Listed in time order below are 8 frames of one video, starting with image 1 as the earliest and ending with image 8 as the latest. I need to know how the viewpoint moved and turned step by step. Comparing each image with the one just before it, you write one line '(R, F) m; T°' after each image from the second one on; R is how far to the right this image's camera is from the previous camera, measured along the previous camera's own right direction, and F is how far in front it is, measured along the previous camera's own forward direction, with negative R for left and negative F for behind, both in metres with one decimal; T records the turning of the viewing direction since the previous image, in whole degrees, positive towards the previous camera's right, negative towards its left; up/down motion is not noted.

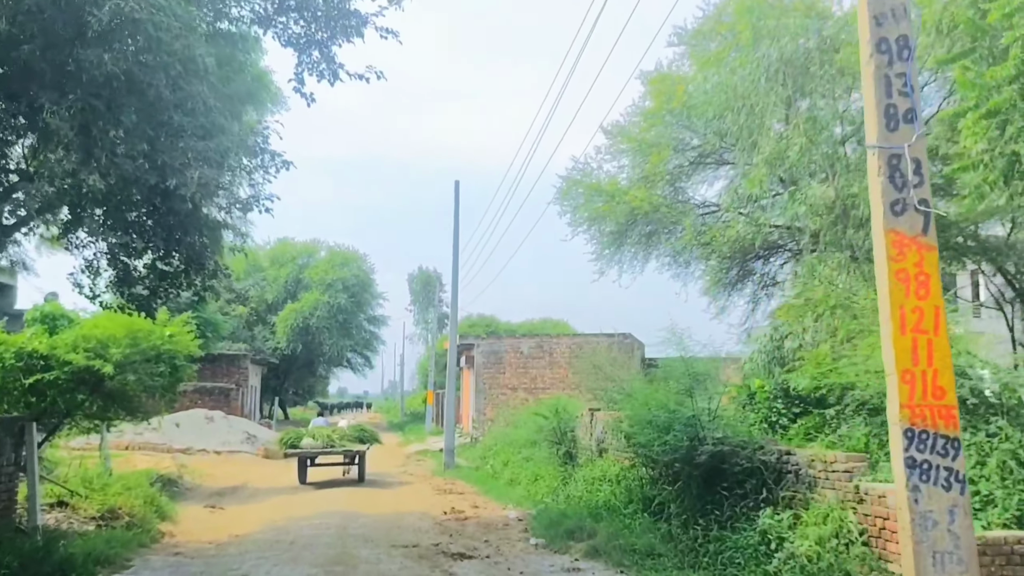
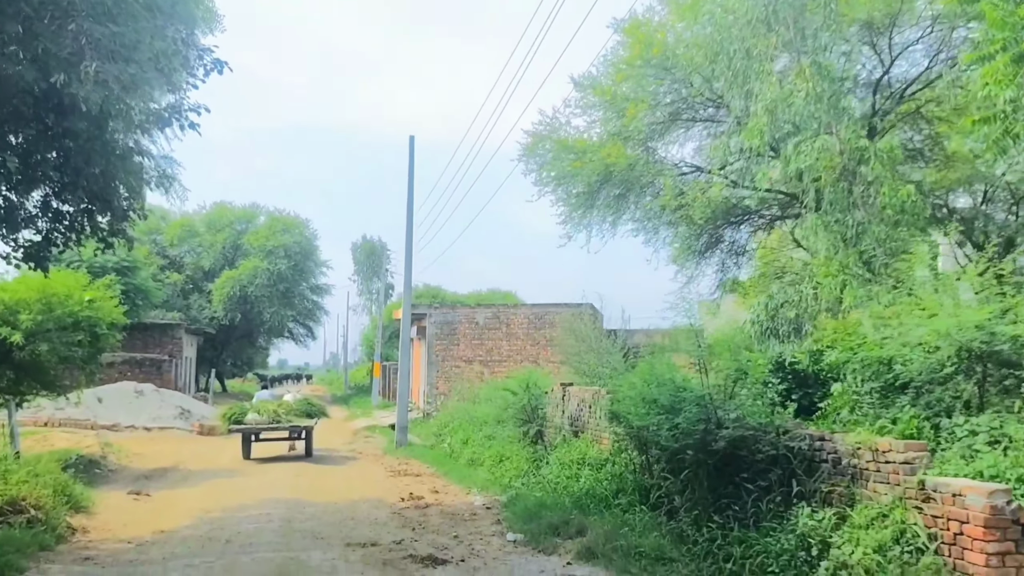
(-0.3, +1.4) m; +4°
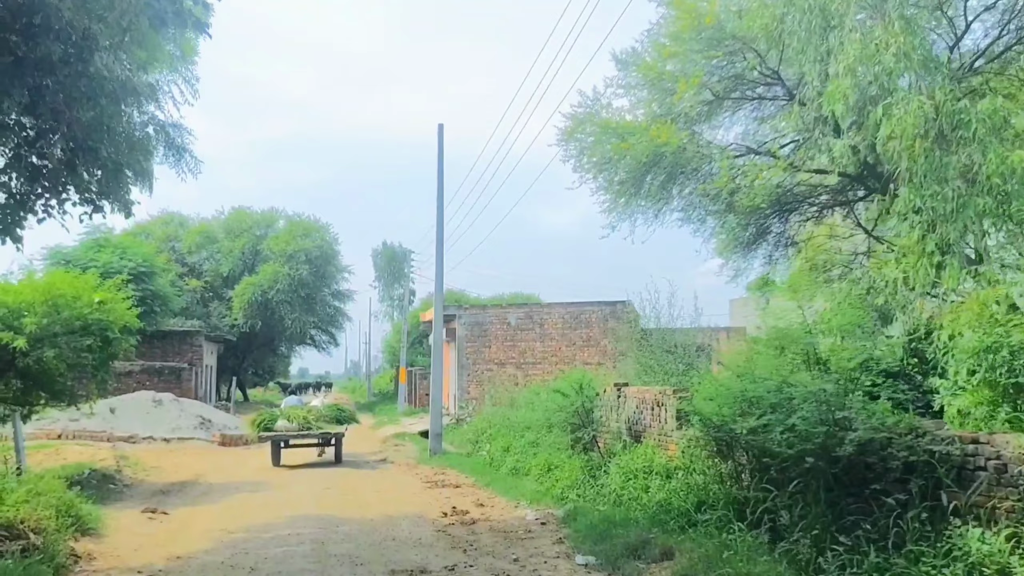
(-0.4, +1.2) m; -1°
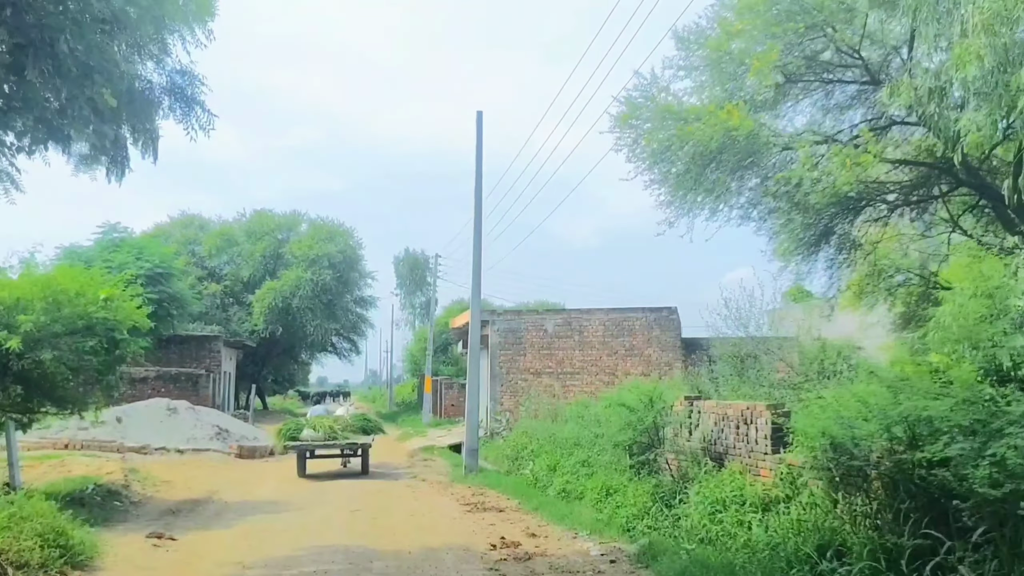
(-0.4, +1.4) m; -1°
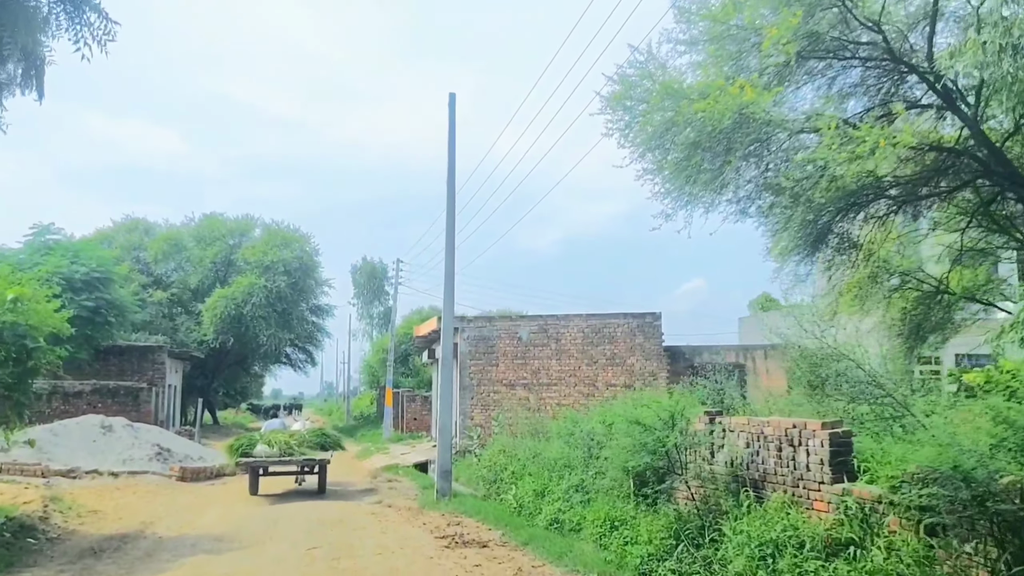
(-0.3, +1.6) m; +3°
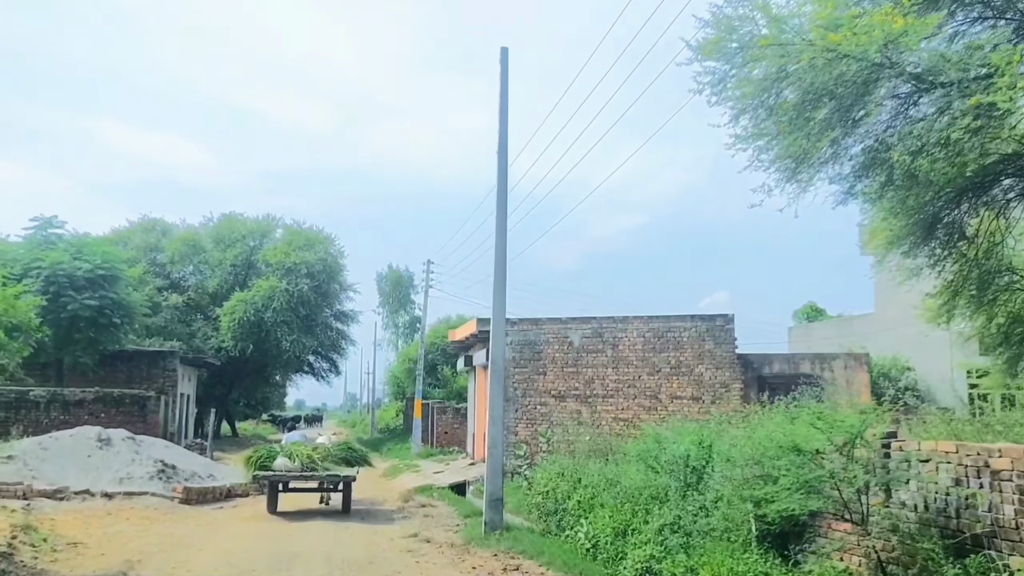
(-0.5, +2.3) m; -1°
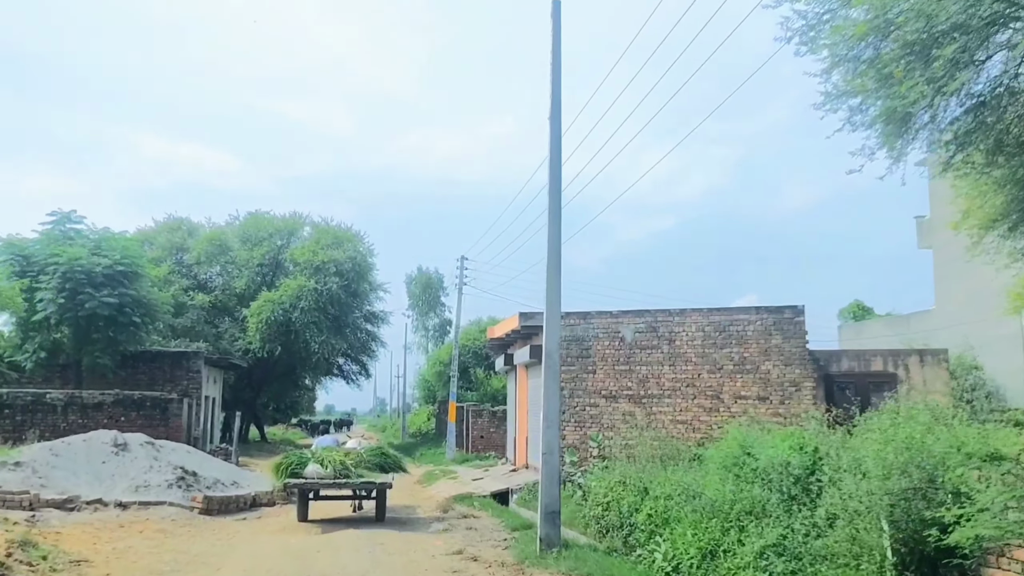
(-0.3, +1.4) m; -2°
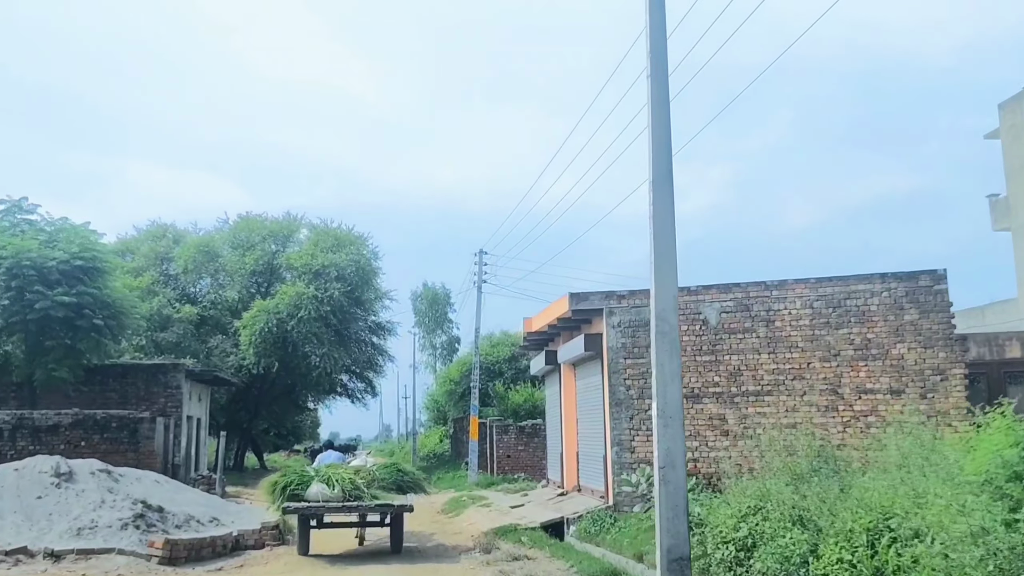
(-0.7, +3.4) m; 0°
